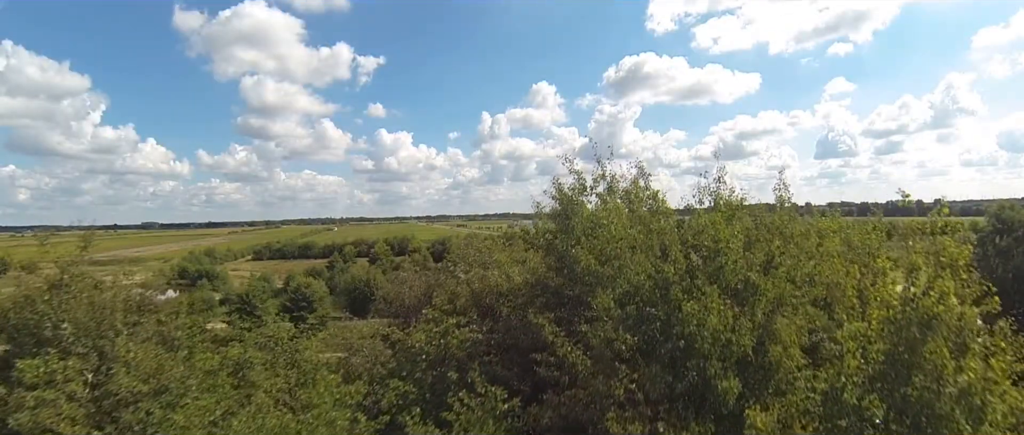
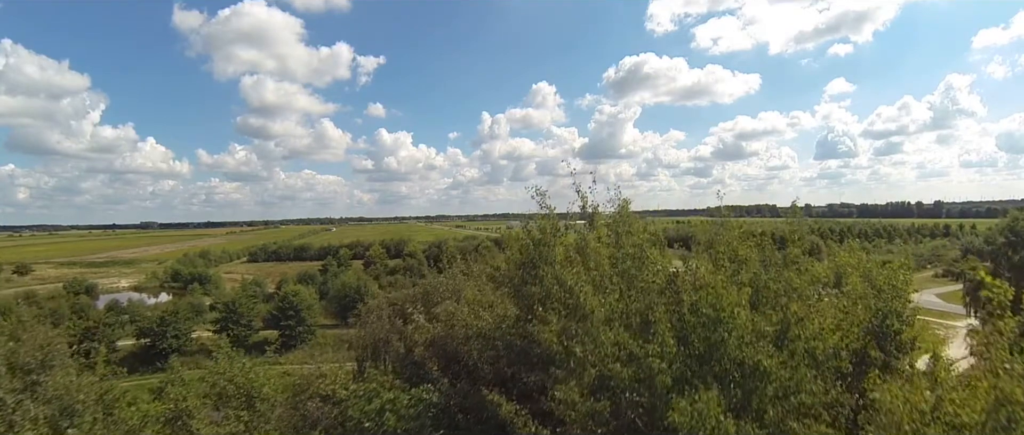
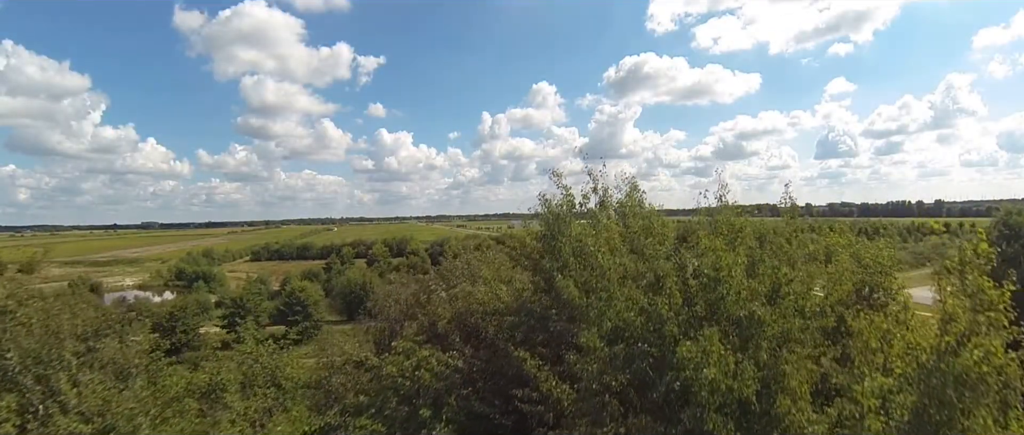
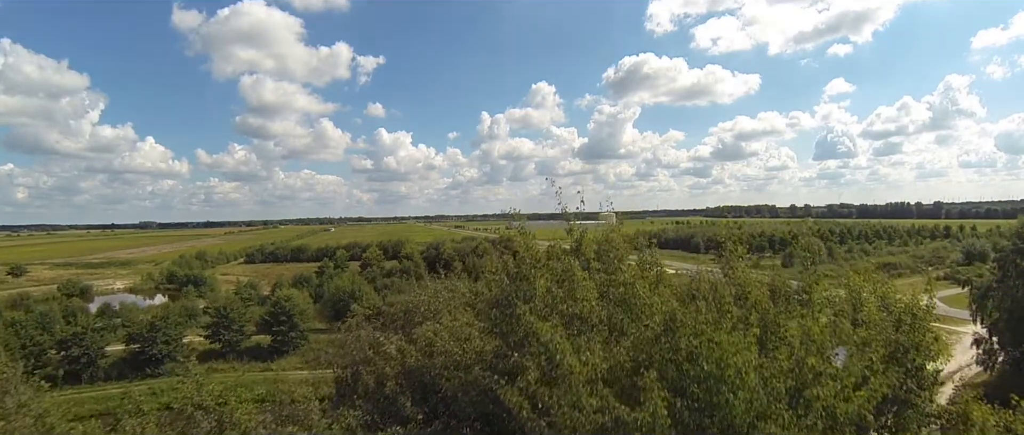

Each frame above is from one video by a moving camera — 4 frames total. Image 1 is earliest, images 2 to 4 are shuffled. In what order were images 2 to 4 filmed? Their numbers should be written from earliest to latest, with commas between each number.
3, 2, 4
